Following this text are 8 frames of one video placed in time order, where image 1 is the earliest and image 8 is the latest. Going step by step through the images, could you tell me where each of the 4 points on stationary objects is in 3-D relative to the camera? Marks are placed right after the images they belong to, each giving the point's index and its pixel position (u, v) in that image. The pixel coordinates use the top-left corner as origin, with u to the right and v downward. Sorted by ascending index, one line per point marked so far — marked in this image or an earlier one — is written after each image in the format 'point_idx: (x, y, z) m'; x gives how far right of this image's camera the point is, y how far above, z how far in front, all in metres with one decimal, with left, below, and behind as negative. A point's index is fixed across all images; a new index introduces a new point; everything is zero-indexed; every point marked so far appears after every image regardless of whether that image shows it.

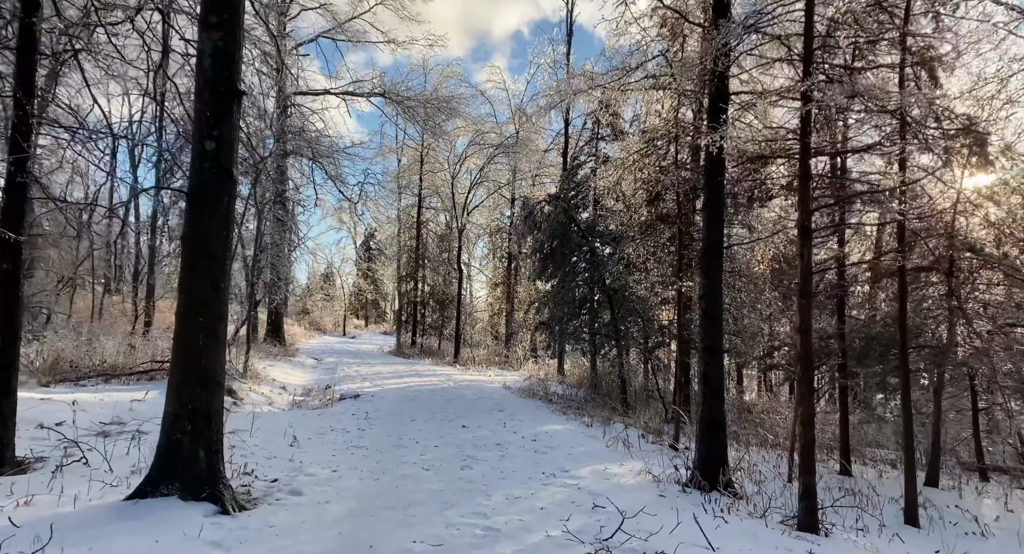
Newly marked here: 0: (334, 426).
0: (-2.2, -1.8, +7.3) m
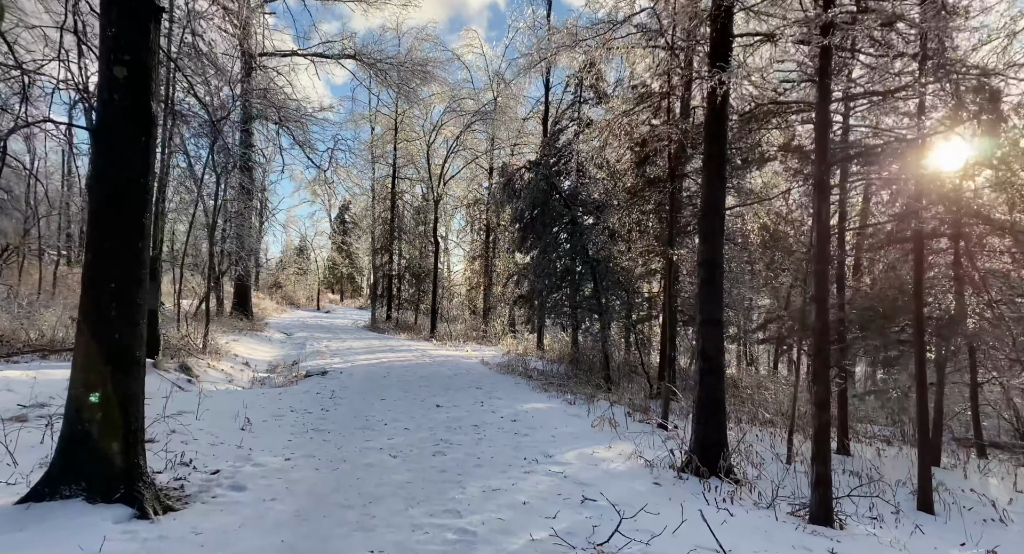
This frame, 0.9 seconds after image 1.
0: (-2.4, -1.4, +6.7) m
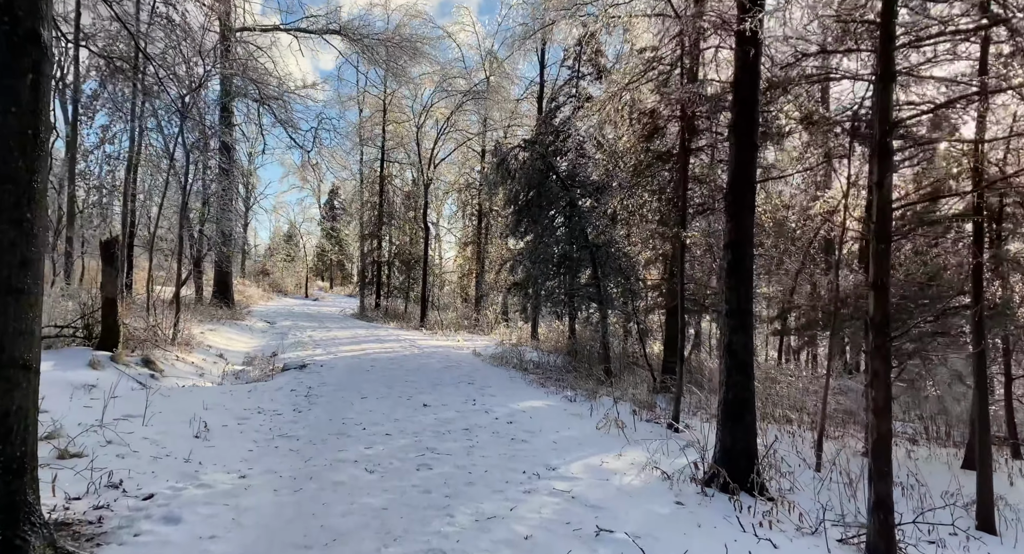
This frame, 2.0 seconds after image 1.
0: (-2.4, -1.2, +6.0) m
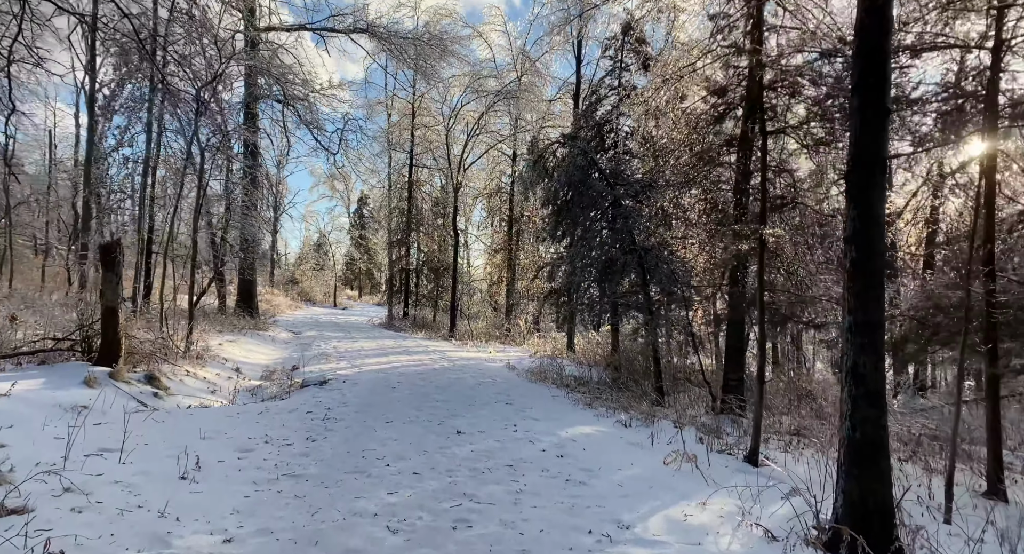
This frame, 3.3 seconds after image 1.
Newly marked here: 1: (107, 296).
0: (-2.0, -1.3, +5.1) m
1: (-4.4, -0.2, +6.6) m
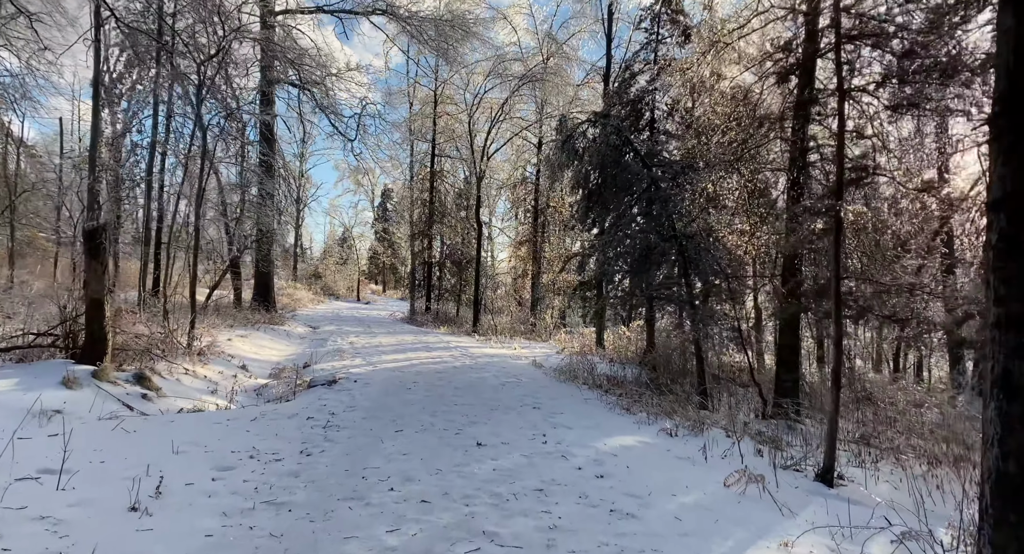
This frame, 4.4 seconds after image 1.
0: (-1.8, -1.2, +4.4) m
1: (-4.1, -0.1, +6.0) m
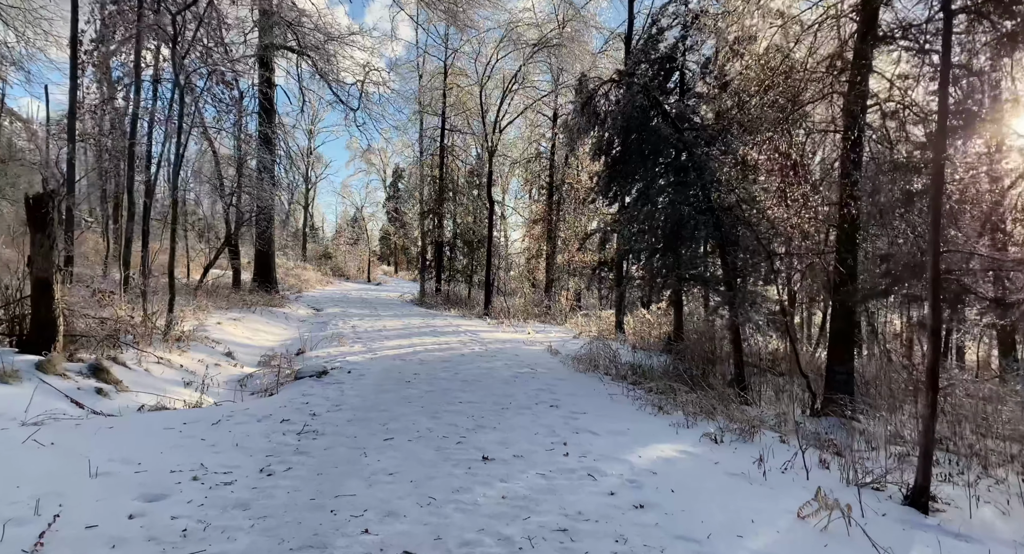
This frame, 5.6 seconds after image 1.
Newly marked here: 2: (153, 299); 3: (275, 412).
0: (-1.7, -1.0, +3.6) m
1: (-4.0, +0.1, +5.1) m
2: (-4.9, -0.3, +8.4) m
3: (-1.9, -1.1, +4.8) m
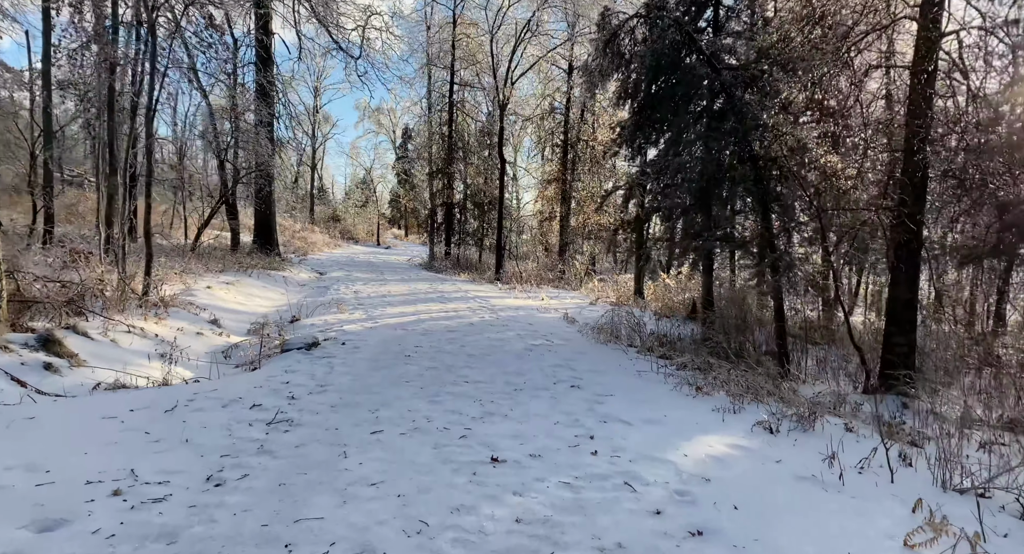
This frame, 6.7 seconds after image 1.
0: (-1.6, -0.8, +2.8) m
1: (-3.9, +0.4, +4.4) m
2: (-4.7, +0.2, +7.6) m
3: (-1.8, -0.8, +4.1) m
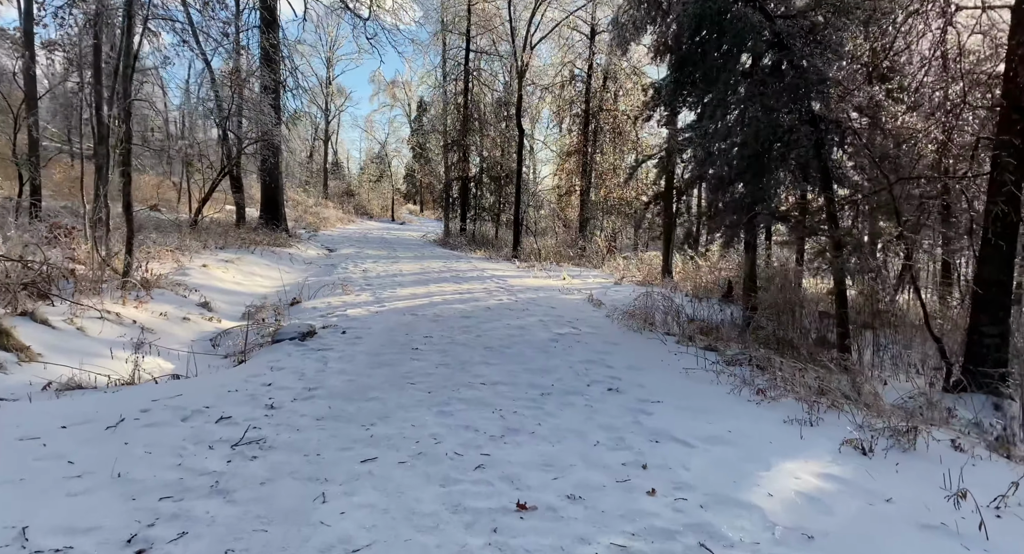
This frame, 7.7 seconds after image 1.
0: (-1.5, -0.8, +2.1) m
1: (-3.7, +0.5, +3.7) m
2: (-4.5, +0.5, +7.0) m
3: (-1.6, -0.7, +3.4) m
